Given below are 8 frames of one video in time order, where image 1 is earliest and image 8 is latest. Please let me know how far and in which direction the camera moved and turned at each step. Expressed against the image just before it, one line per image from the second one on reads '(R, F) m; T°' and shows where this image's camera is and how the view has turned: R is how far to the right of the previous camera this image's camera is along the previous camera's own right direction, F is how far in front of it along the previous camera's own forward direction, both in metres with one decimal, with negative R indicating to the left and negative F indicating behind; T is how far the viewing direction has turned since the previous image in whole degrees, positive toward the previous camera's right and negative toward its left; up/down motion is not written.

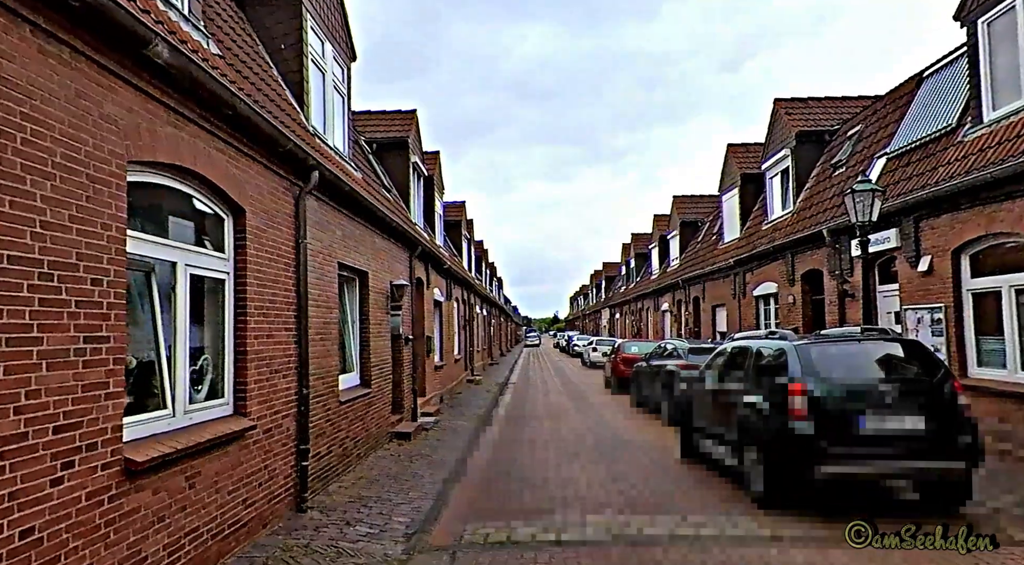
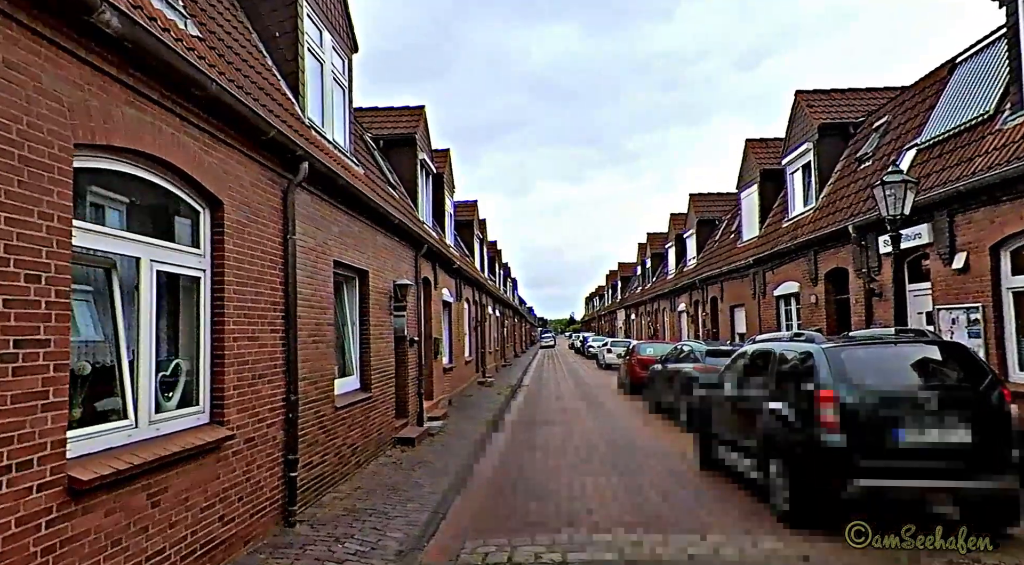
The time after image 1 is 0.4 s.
(+0.1, +0.4) m; -1°
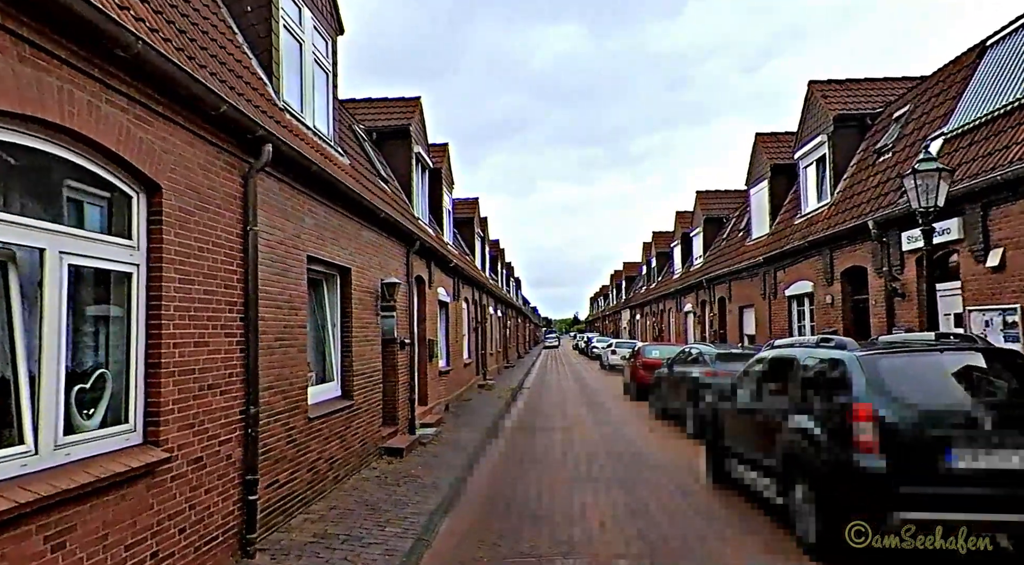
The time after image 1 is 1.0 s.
(+0.1, +0.7) m; 0°
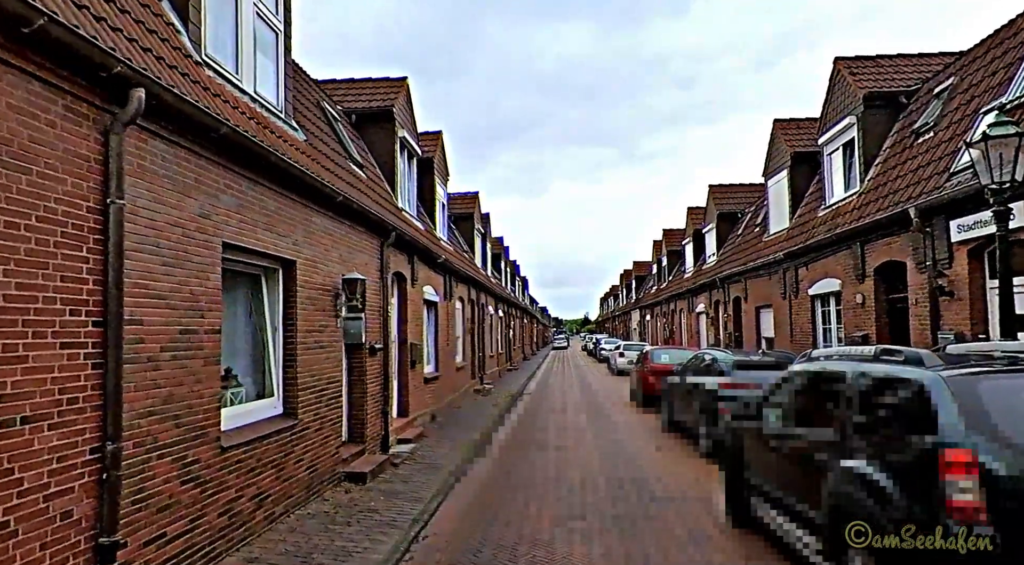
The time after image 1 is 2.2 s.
(+0.4, +1.4) m; -1°
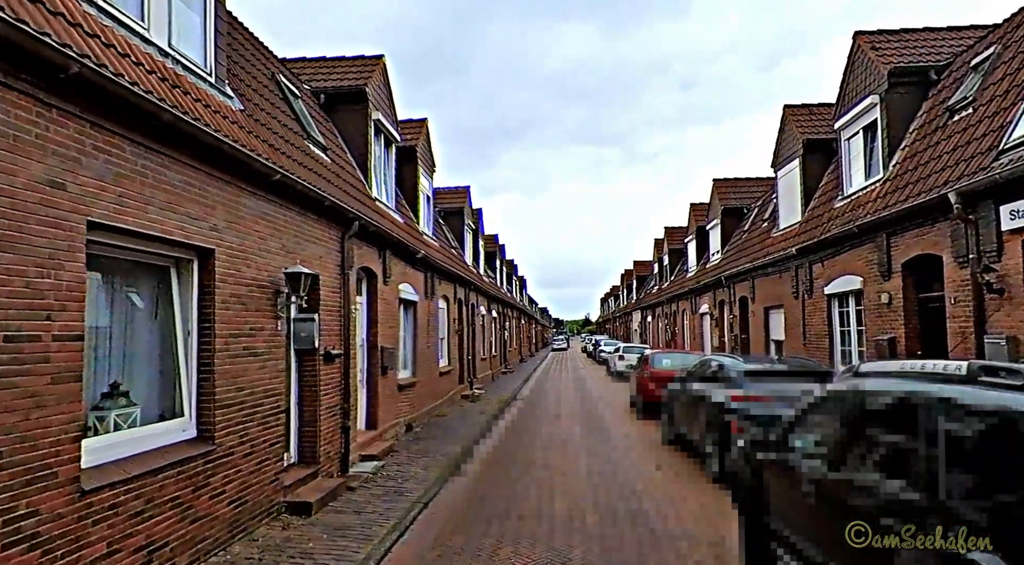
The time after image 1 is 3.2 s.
(+0.3, +1.2) m; 0°
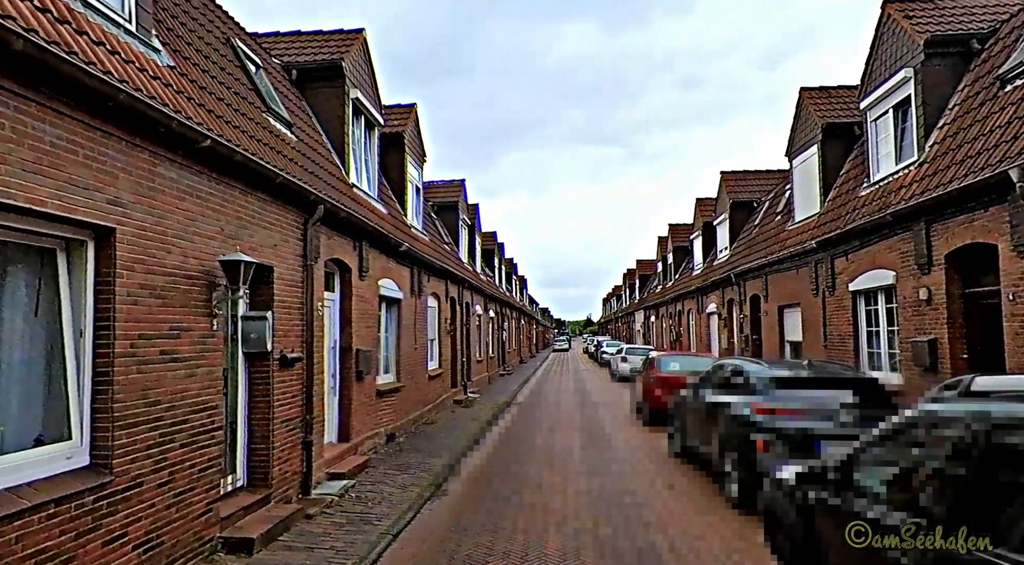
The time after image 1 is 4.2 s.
(+0.2, +1.2) m; 0°
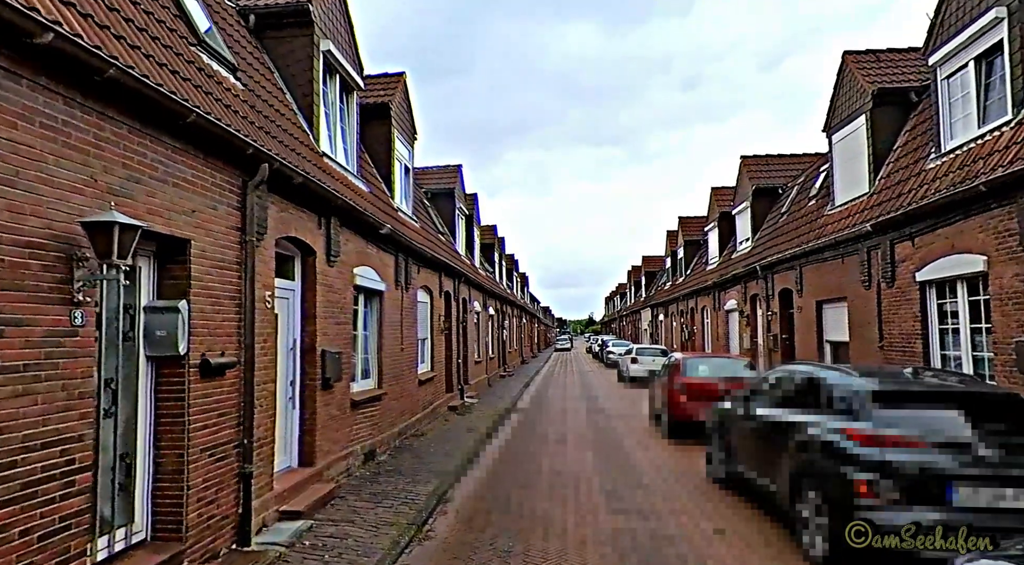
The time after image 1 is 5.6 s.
(0.0, +1.8) m; 0°
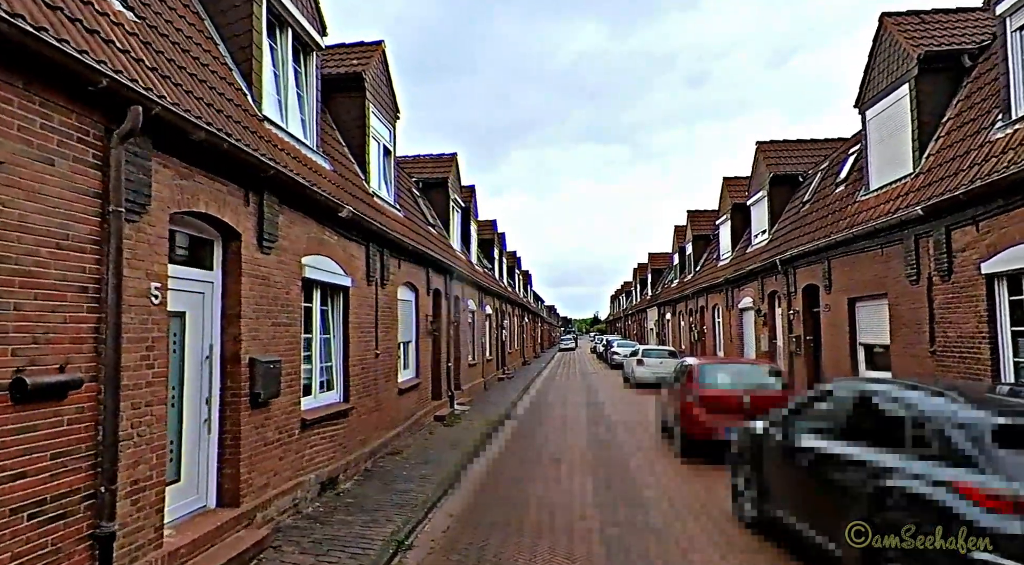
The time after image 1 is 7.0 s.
(+0.3, +1.6) m; 0°
